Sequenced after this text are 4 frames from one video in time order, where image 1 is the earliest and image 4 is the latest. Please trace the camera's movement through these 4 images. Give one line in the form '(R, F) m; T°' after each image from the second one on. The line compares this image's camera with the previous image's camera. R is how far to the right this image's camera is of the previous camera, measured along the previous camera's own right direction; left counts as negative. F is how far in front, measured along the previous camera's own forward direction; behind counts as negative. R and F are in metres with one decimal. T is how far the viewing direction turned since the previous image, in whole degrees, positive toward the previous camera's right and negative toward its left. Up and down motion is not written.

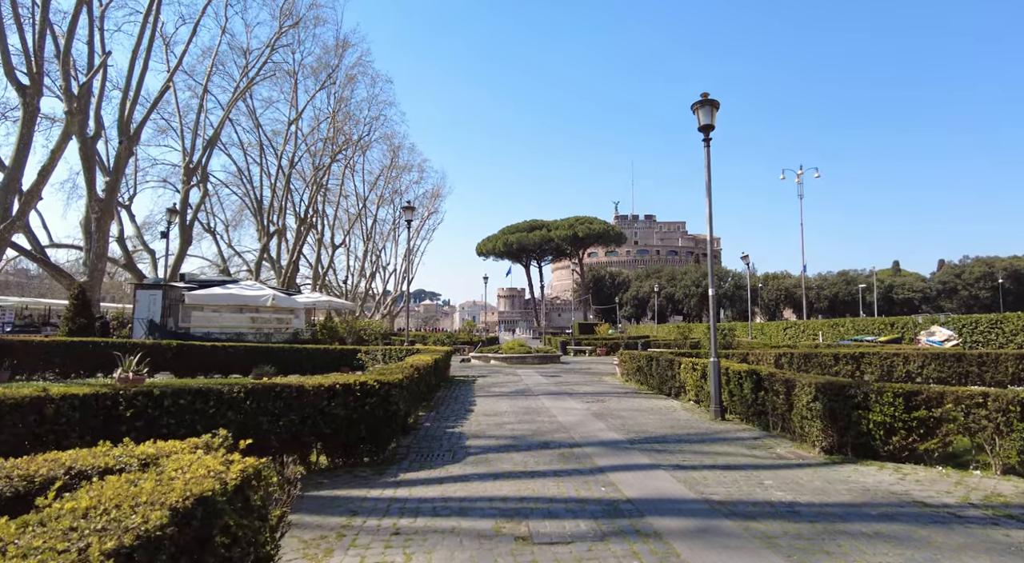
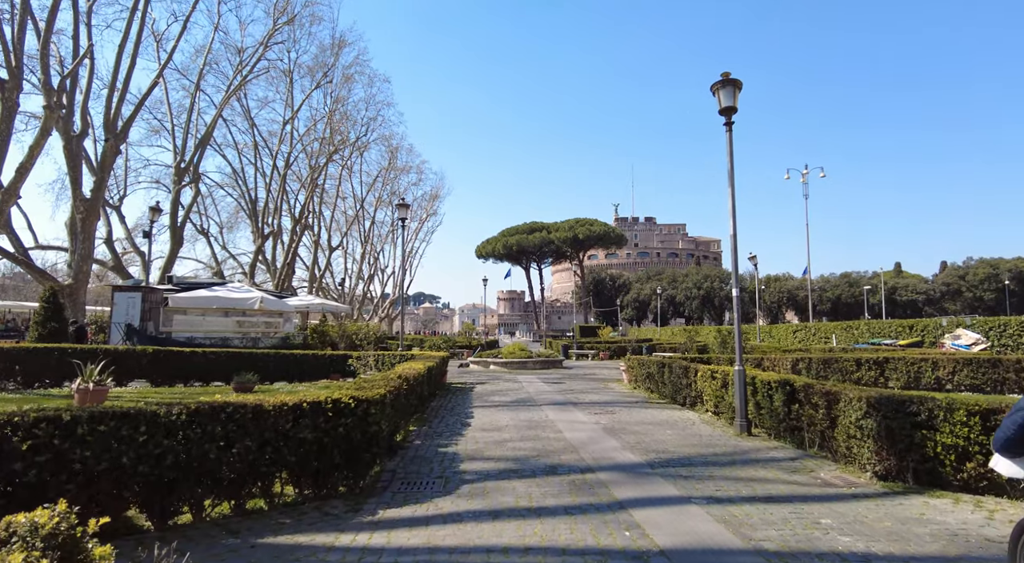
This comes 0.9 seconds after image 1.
(0.0, +1.2) m; 0°
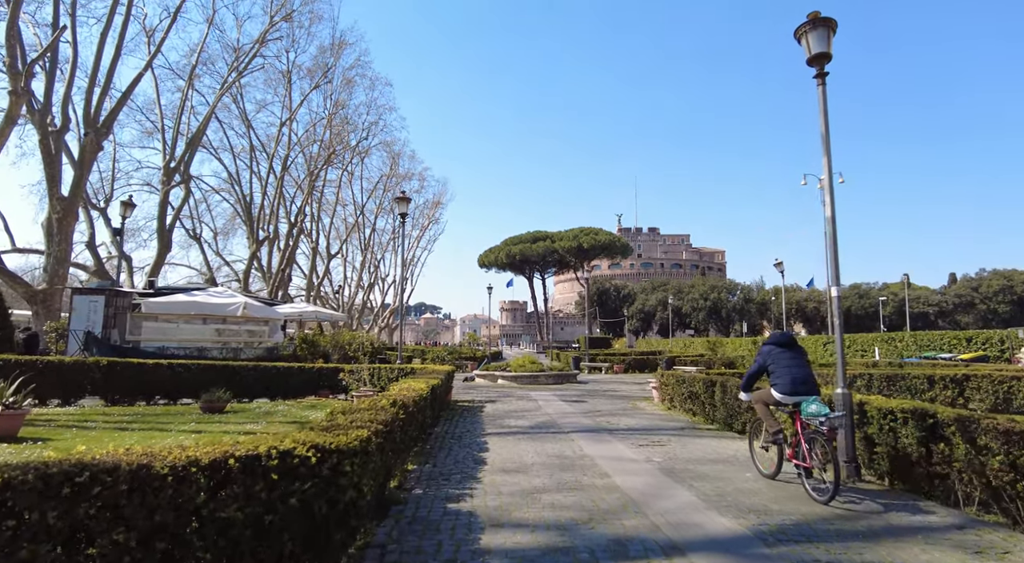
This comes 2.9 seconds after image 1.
(-0.4, +2.4) m; 0°
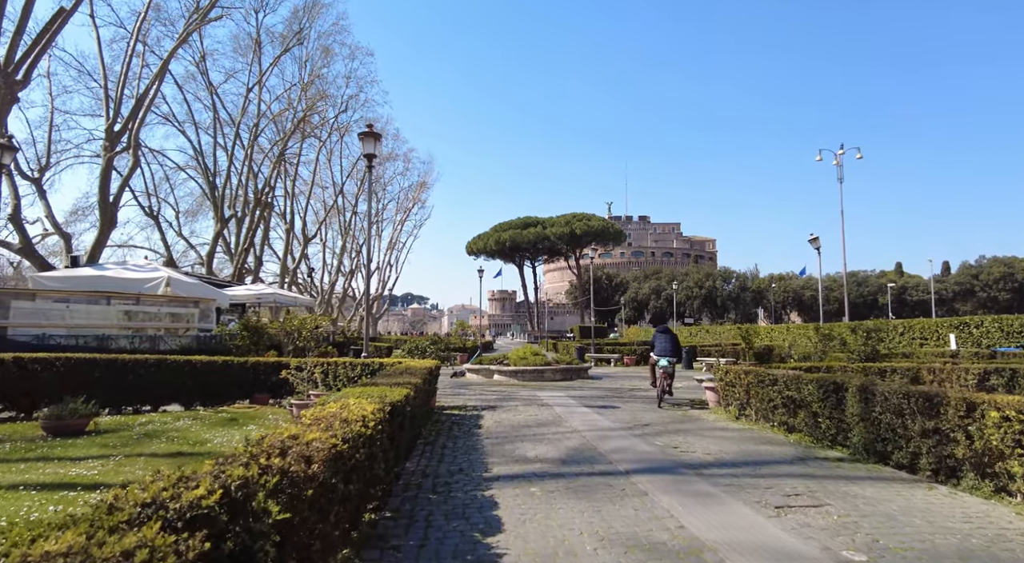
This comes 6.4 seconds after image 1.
(-0.4, +4.6) m; +1°
